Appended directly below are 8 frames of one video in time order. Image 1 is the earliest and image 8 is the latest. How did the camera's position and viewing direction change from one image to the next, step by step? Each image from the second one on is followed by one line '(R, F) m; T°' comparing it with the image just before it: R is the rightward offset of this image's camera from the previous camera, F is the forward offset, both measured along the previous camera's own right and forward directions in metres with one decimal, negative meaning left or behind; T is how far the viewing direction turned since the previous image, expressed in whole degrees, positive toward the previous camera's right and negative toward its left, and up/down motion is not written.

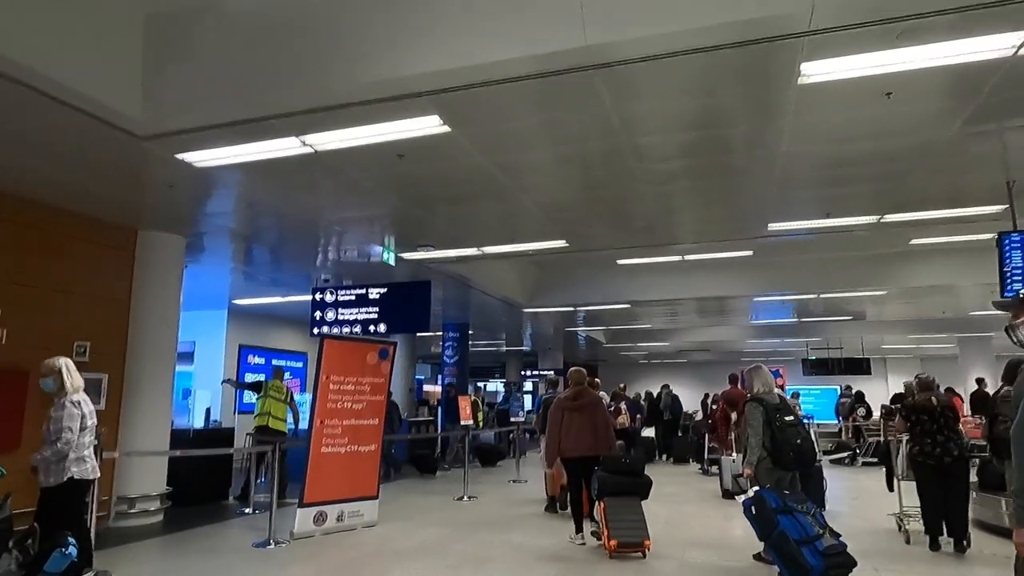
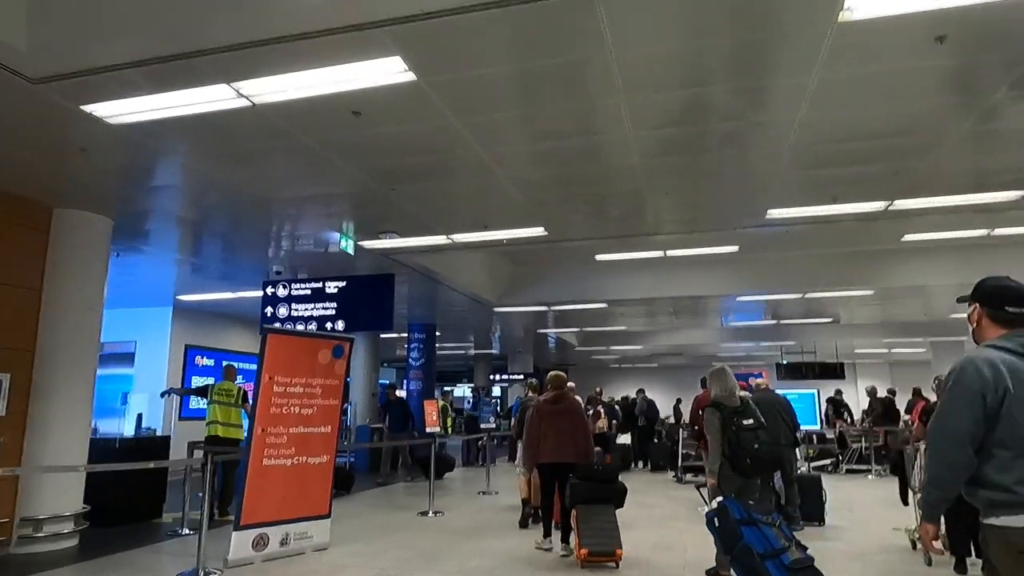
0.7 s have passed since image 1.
(-0.1, +0.8) m; +3°
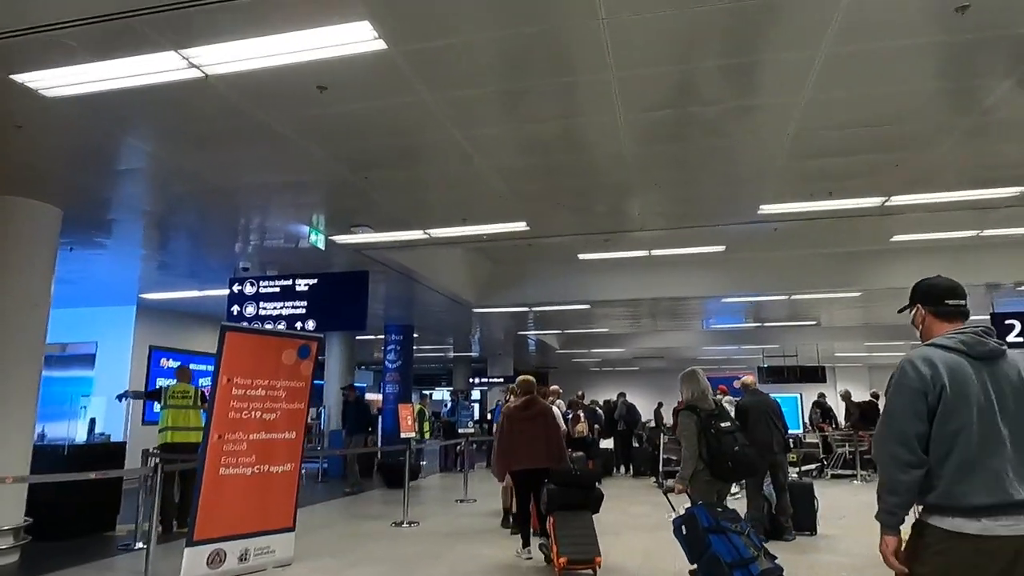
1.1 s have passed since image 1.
(0.0, +0.4) m; +2°
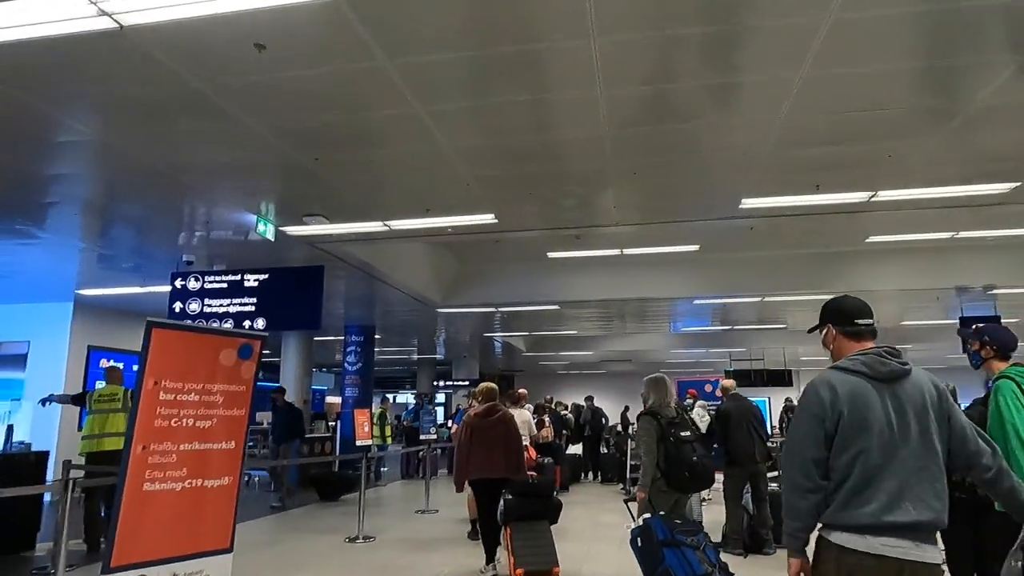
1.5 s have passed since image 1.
(0.0, +0.5) m; +3°
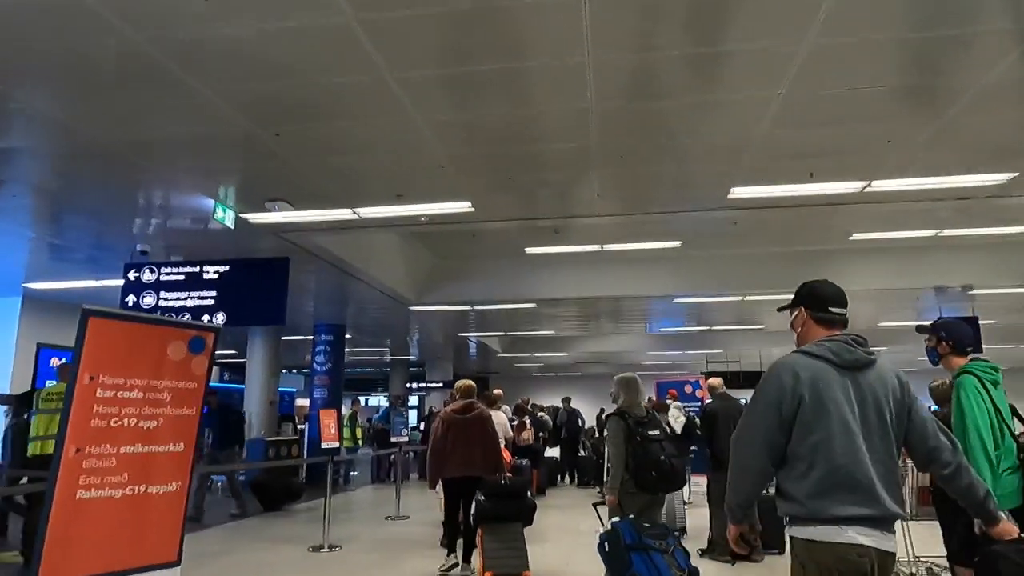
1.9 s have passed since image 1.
(0.0, +0.4) m; +2°
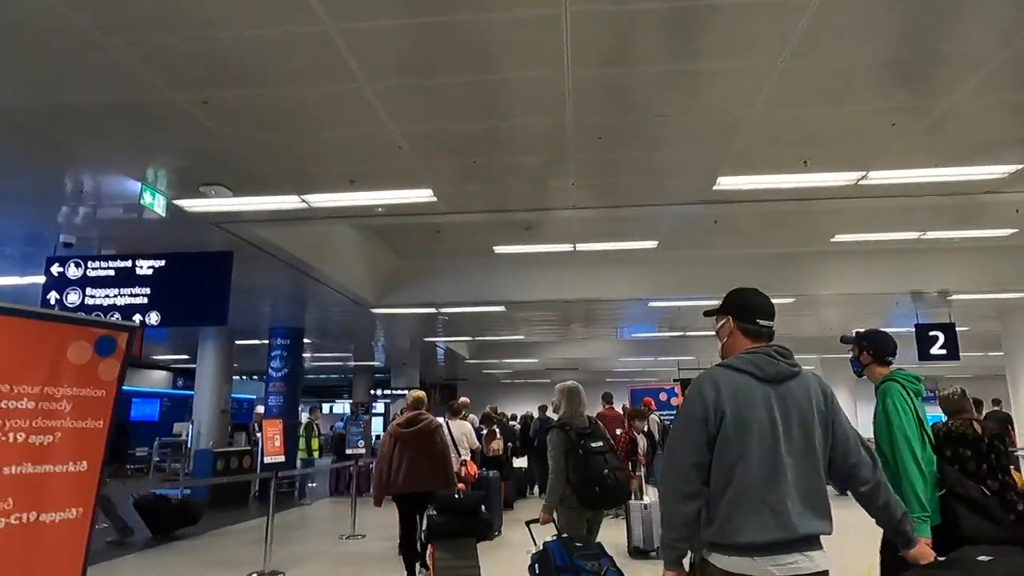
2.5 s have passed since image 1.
(0.0, +0.6) m; +3°
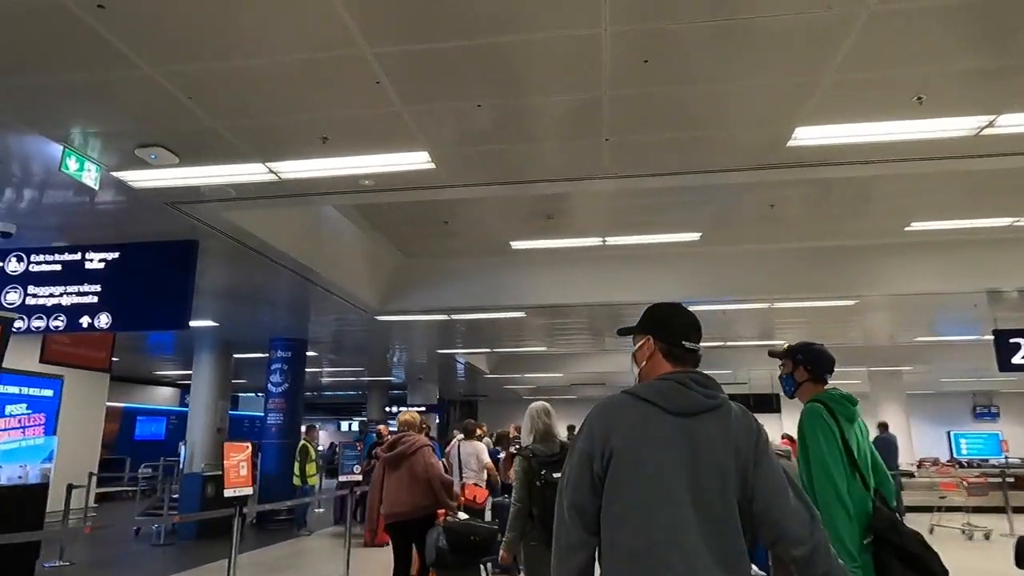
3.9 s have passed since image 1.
(0.0, +1.2) m; -2°
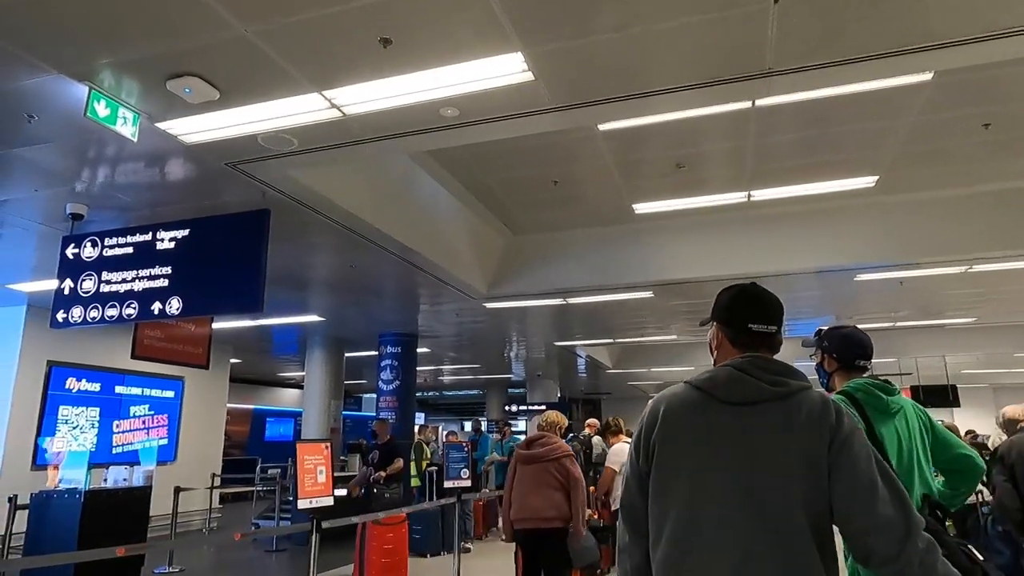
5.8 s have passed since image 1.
(-0.1, +1.1) m; -10°
